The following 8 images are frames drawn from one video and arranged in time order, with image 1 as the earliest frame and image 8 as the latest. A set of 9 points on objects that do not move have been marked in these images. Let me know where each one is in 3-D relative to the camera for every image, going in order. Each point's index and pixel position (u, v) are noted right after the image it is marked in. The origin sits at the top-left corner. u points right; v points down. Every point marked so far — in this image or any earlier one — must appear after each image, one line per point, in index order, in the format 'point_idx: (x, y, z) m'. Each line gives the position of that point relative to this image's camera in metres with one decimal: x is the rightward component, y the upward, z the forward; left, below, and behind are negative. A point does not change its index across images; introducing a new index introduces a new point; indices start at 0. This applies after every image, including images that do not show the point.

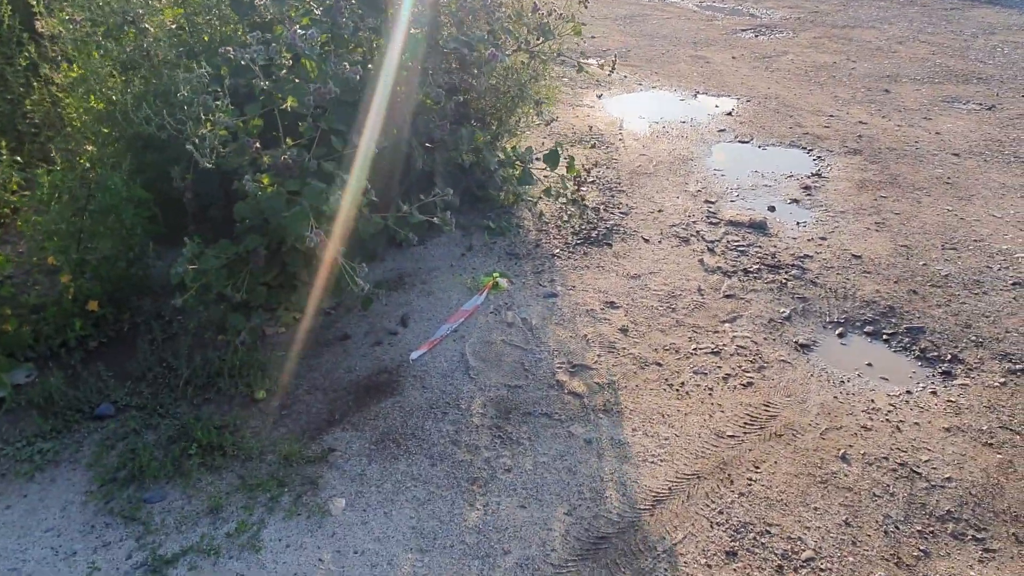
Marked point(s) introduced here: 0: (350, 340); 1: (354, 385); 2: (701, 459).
0: (-0.8, -0.3, +3.7) m
1: (-0.7, -0.4, +3.4) m
2: (+0.7, -0.7, +2.9) m
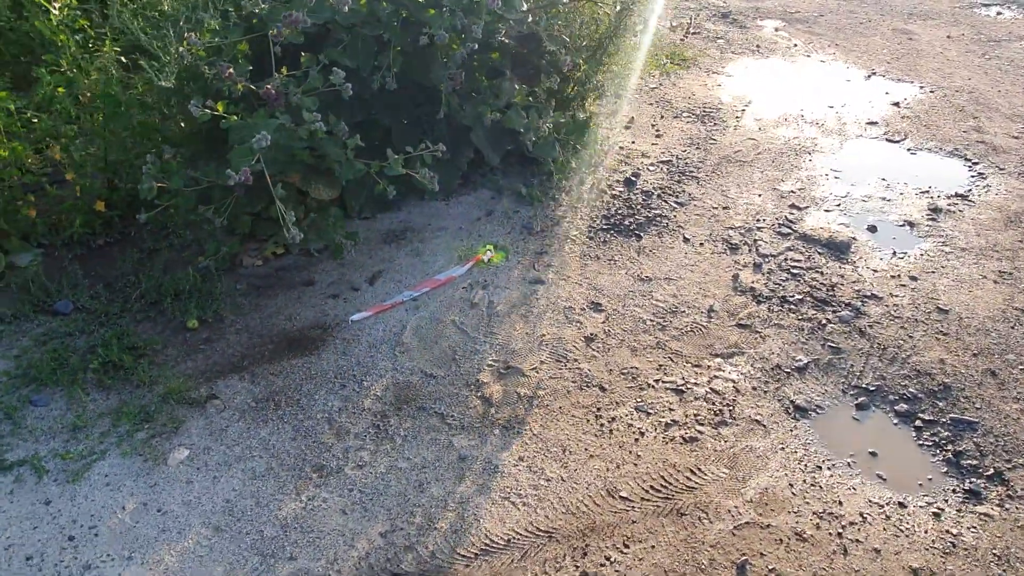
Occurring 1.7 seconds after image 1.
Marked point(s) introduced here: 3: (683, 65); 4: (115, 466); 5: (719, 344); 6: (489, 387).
0: (-1.0, 0.0, +3.5) m
1: (-1.0, -0.2, +3.2) m
2: (+0.2, -0.7, +2.4) m
3: (+1.5, +1.9, +6.3) m
4: (-1.4, -0.6, +2.5) m
5: (+0.9, -0.2, +3.1) m
6: (-0.1, -0.4, +2.9) m
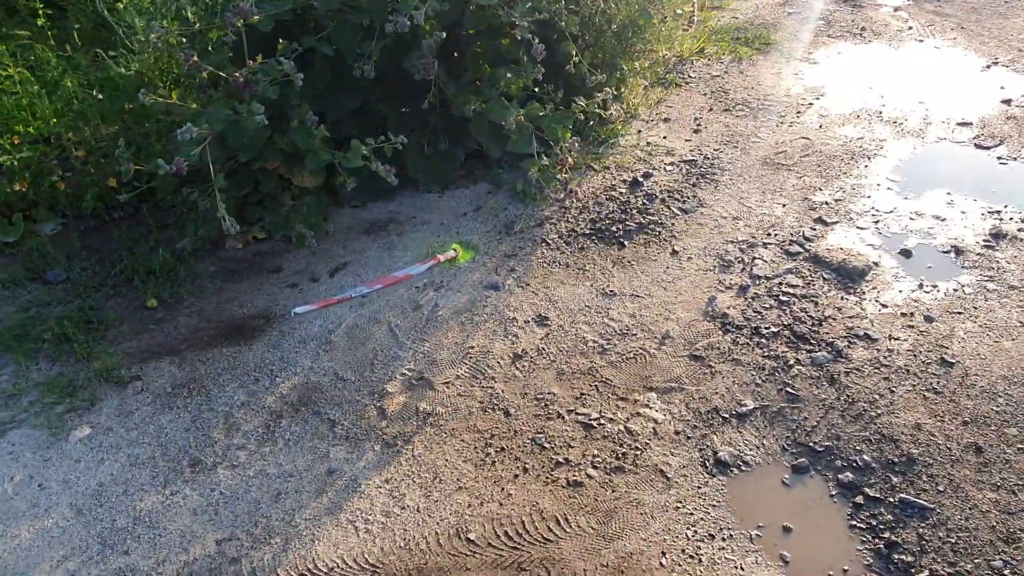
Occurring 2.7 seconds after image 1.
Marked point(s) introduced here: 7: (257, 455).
0: (-1.2, +0.1, +3.6) m
1: (-1.3, -0.1, +3.3) m
2: (-0.3, -0.8, +2.2) m
3: (+2.0, +1.9, +5.7) m
4: (-1.8, -0.5, +2.7) m
5: (+0.6, -0.3, +2.8) m
6: (-0.5, -0.4, +2.8) m
7: (-0.9, -0.6, +2.6) m
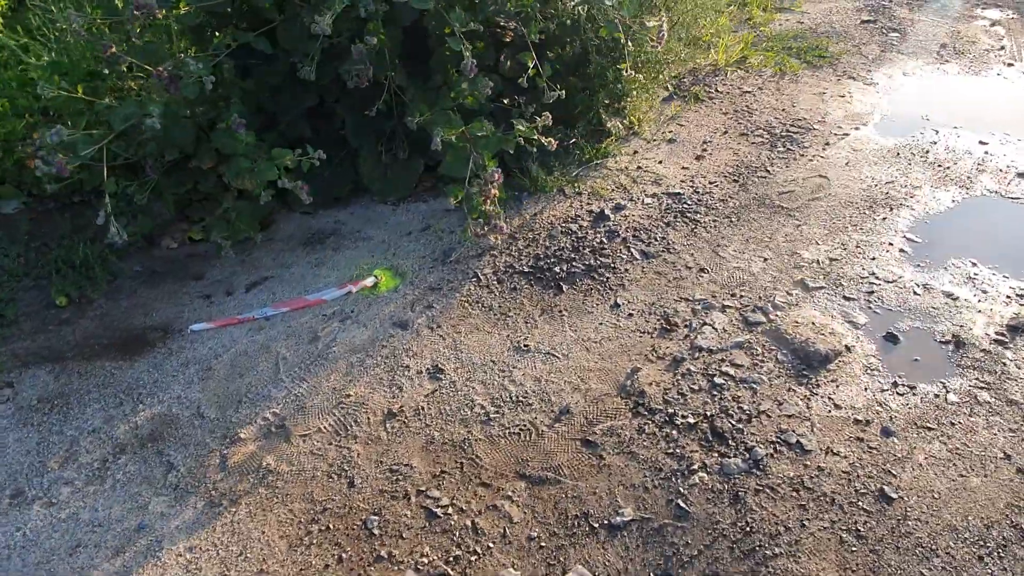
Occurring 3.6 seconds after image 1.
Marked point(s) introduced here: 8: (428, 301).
0: (-1.5, 0.0, +3.4) m
1: (-1.6, -0.2, +3.1) m
2: (-0.9, -0.9, +2.0) m
3: (+2.1, +1.5, +5.0) m
4: (-2.3, -0.5, +2.6) m
5: (+0.1, -0.6, +2.4) m
6: (-0.9, -0.5, +2.5) m
7: (-1.4, -0.7, +2.4) m
8: (-0.4, -0.1, +3.1) m
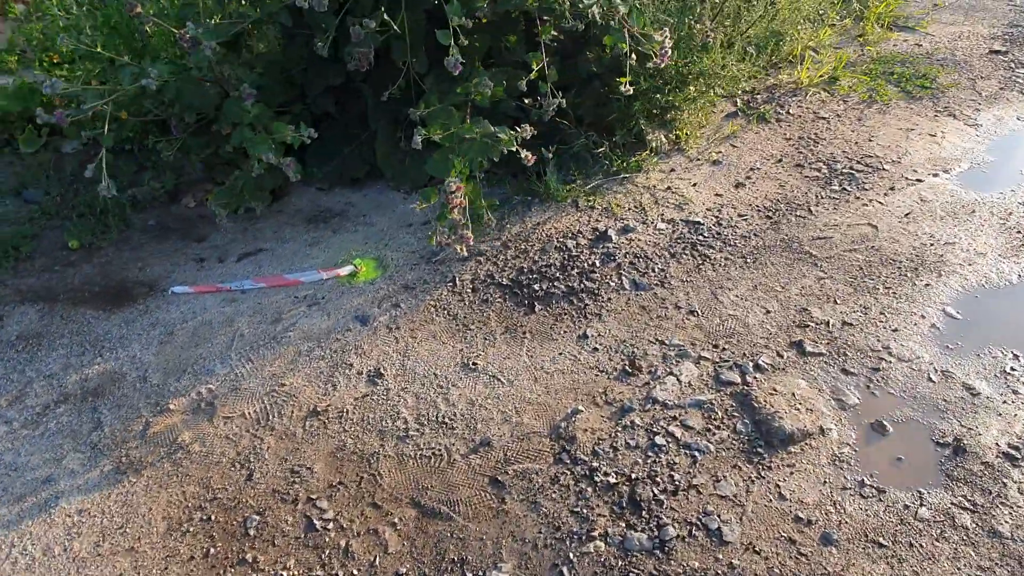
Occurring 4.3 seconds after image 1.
0: (-1.5, +0.2, +3.4) m
1: (-1.7, 0.0, +3.2) m
2: (-1.3, -0.8, +2.0) m
3: (+2.4, +1.2, +4.5) m
4: (-2.5, -0.2, +2.9) m
5: (-0.2, -0.6, +2.3) m
6: (-1.2, -0.5, +2.5) m
7: (-1.7, -0.5, +2.5) m
8: (-0.5, 0.0, +3.0) m
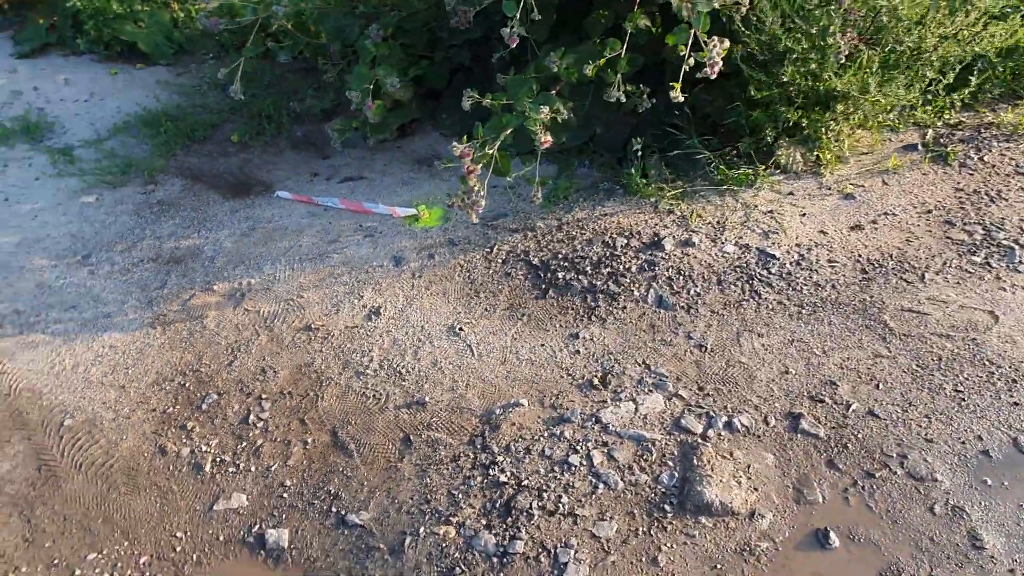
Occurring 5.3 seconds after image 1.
0: (-1.0, +0.7, +3.9) m
1: (-1.4, +0.6, +3.8) m
2: (-1.7, -0.4, +2.6) m
3: (+3.1, +0.6, +3.4) m
4: (-2.3, +0.5, +3.7) m
5: (-0.5, -0.5, +2.4) m
6: (-1.3, 0.0, +3.0) m
7: (-1.7, +0.1, +3.1) m
8: (-0.3, +0.2, +3.1) m
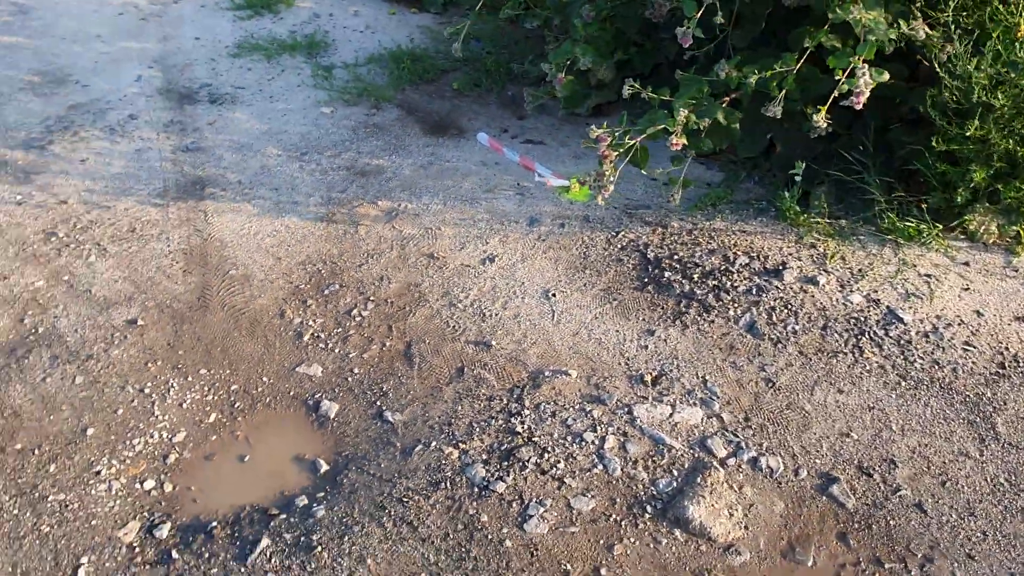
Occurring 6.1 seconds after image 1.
0: (0.0, +1.0, +4.2) m
1: (-0.4, +1.0, +4.2) m
2: (-1.3, +0.2, +3.3) m
3: (+3.6, -0.3, +2.4) m
4: (-1.2, +1.2, +4.5) m
5: (-0.3, -0.2, +2.8) m
6: (-0.7, +0.4, +3.5) m
7: (-1.0, +0.6, +3.8) m
8: (+0.3, +0.3, +3.3) m
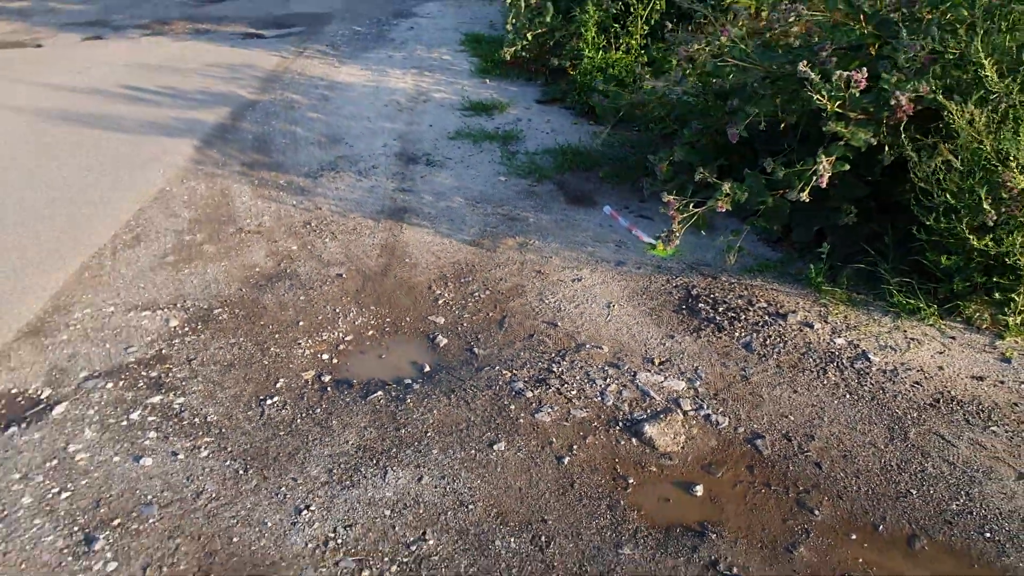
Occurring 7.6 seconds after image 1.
0: (+0.9, +0.7, +5.5) m
1: (+0.6, +0.7, +5.6) m
2: (-0.7, +0.3, +4.8) m
3: (+3.6, -0.8, +2.6) m
4: (-0.1, +1.0, +6.1) m
5: (0.0, -0.2, +4.0) m
6: (0.0, +0.3, +4.9) m
7: (-0.2, +0.5, +5.3) m
8: (+0.8, +0.1, +4.5) m
